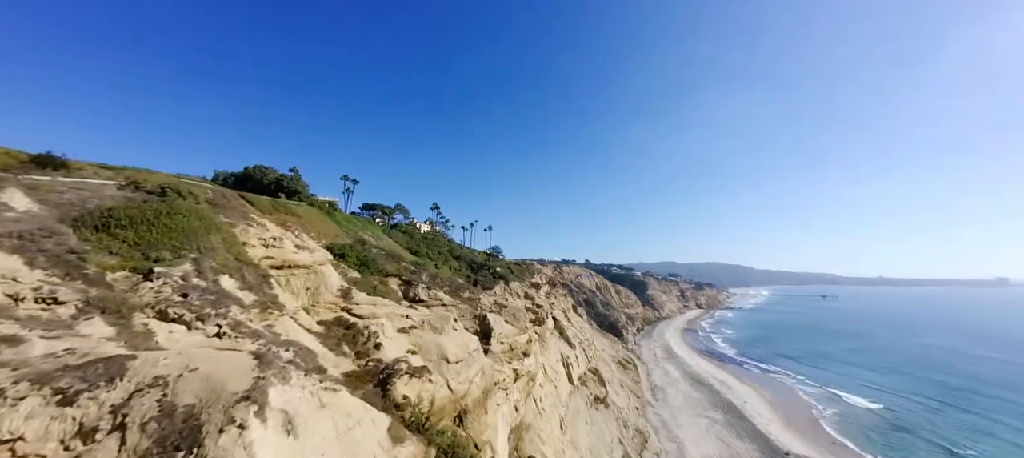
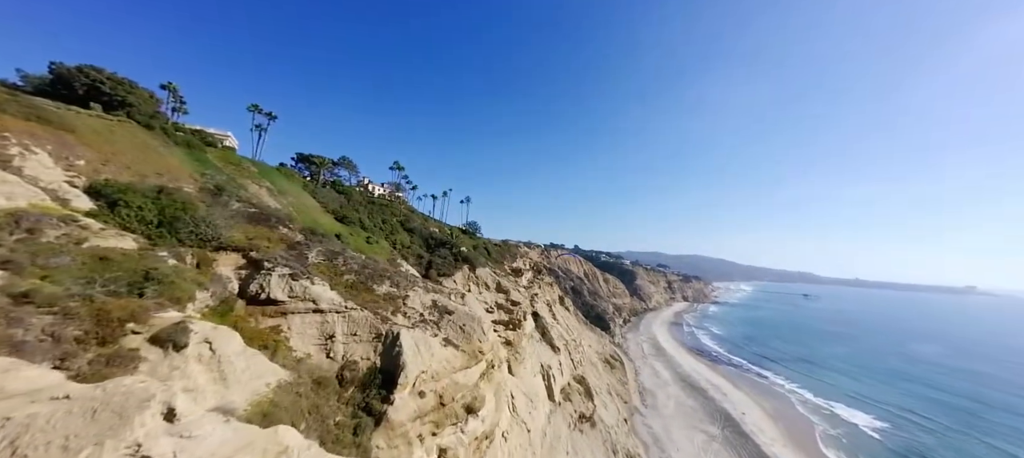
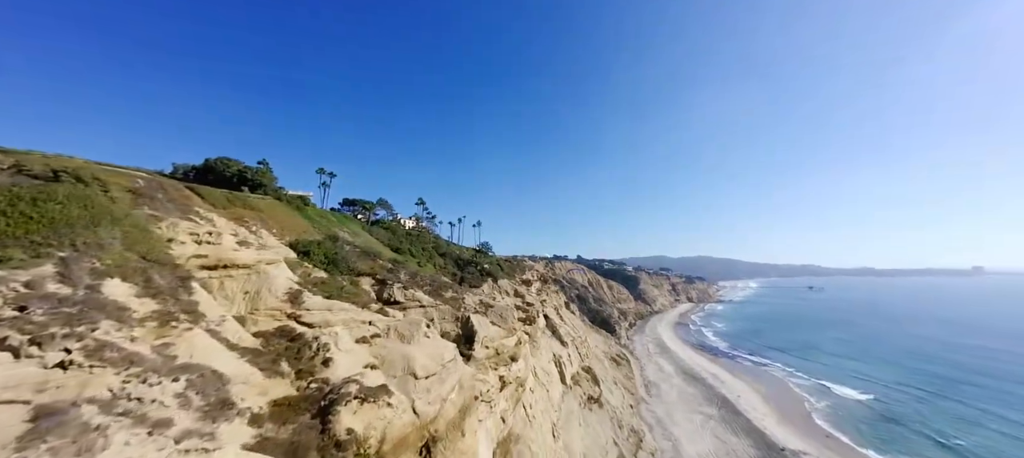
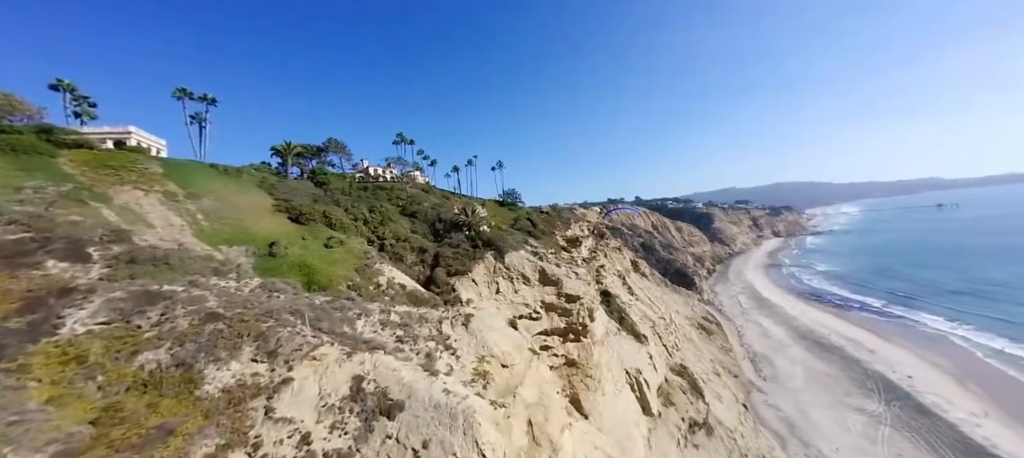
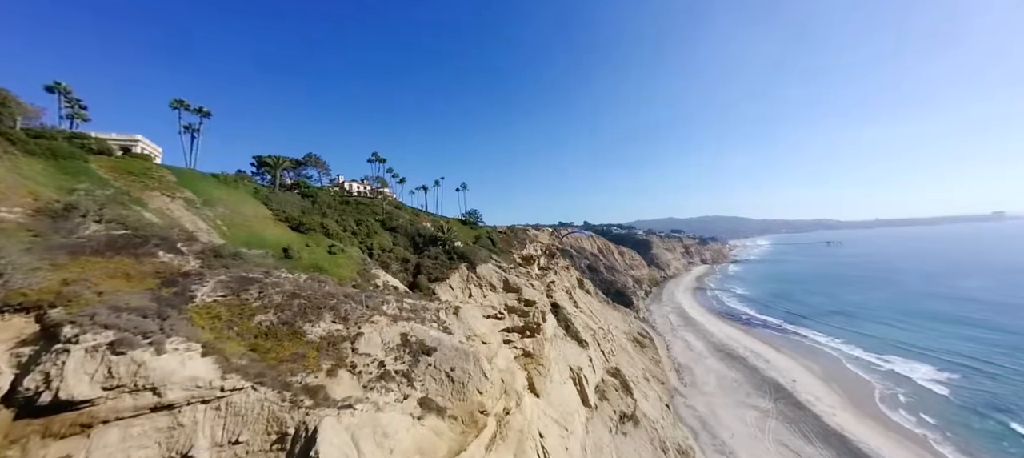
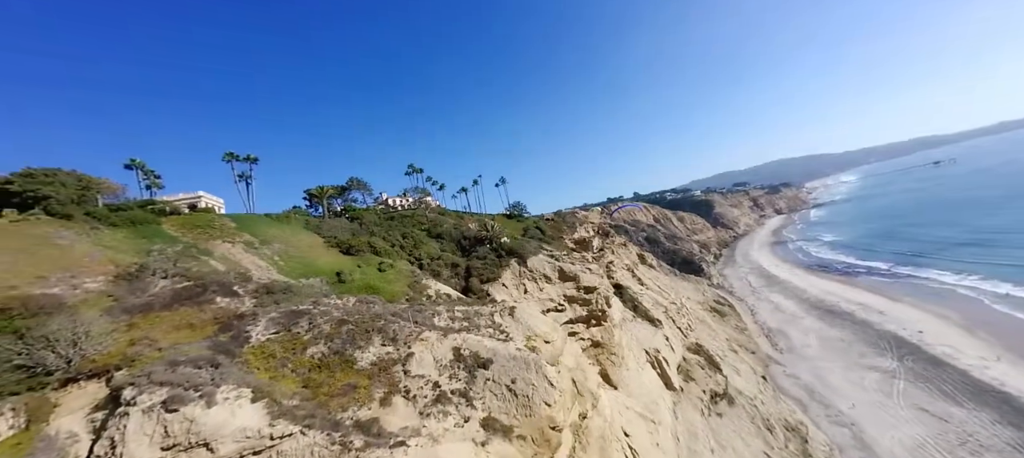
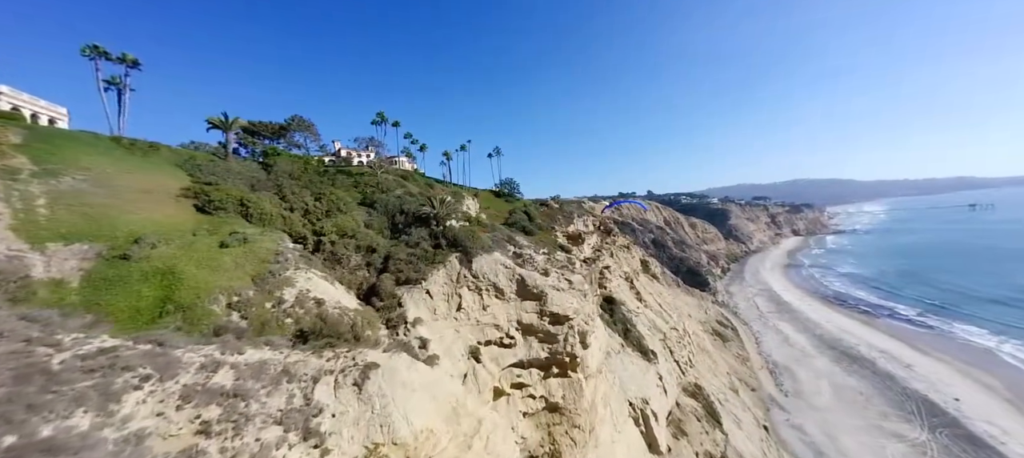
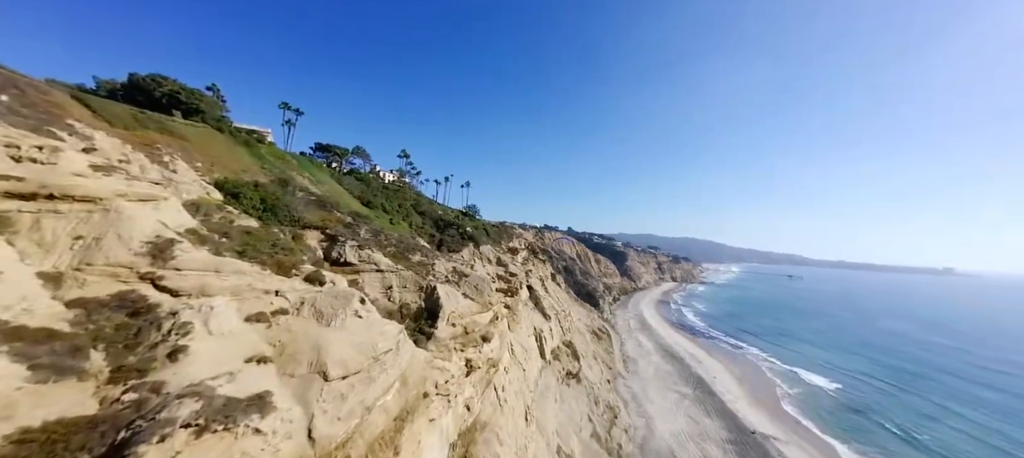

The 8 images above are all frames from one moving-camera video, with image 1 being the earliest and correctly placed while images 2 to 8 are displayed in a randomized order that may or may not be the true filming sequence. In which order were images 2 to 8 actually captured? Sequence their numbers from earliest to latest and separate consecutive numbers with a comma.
3, 8, 2, 5, 6, 4, 7
